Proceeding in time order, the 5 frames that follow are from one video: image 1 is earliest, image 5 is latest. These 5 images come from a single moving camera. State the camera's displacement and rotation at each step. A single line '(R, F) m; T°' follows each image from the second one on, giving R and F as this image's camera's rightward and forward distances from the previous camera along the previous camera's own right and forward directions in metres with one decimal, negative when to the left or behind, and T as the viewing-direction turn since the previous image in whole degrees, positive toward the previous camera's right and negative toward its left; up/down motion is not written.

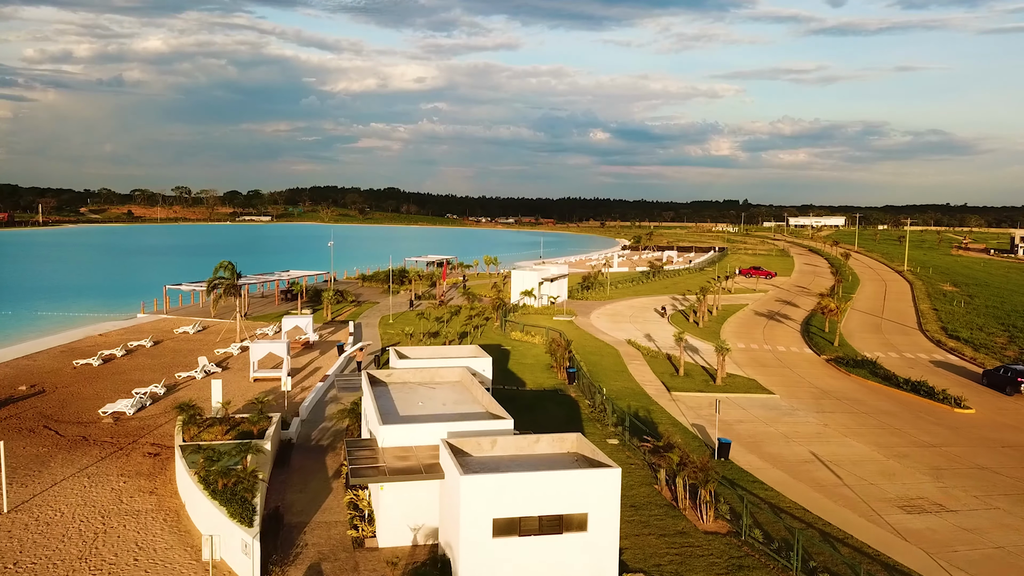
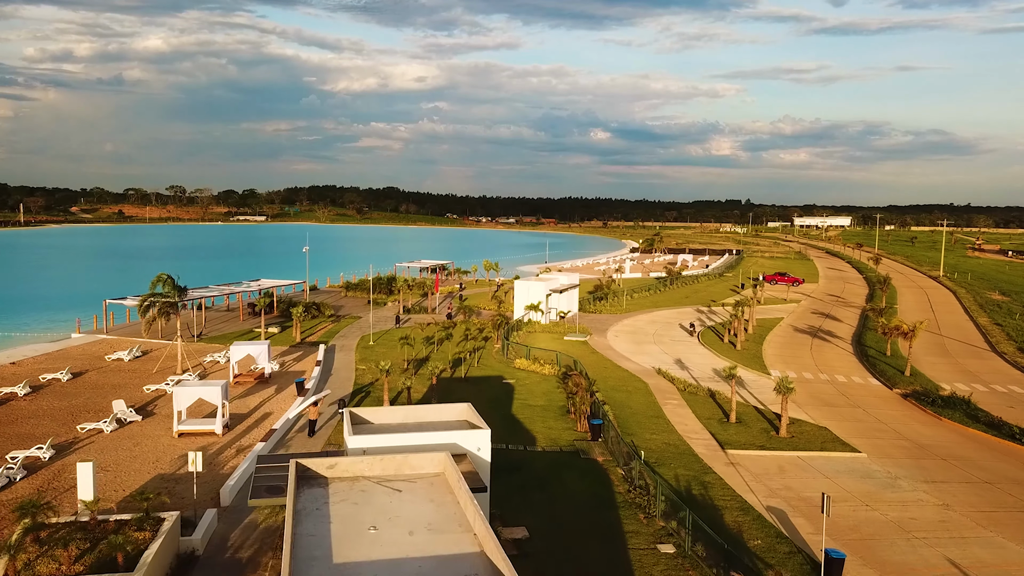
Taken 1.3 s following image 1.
(-0.1, +6.8) m; 0°
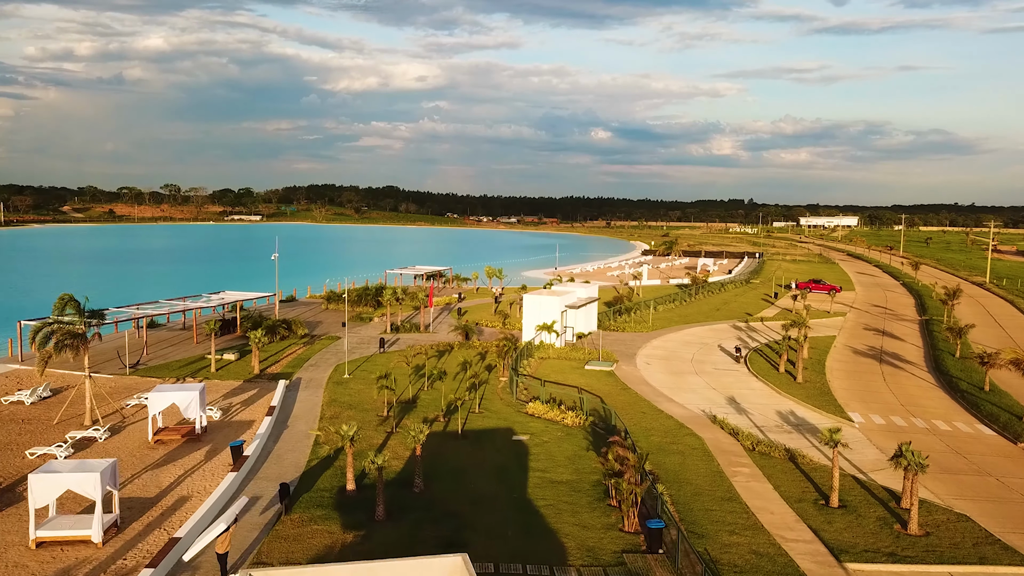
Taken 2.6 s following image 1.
(-0.3, +7.0) m; 0°
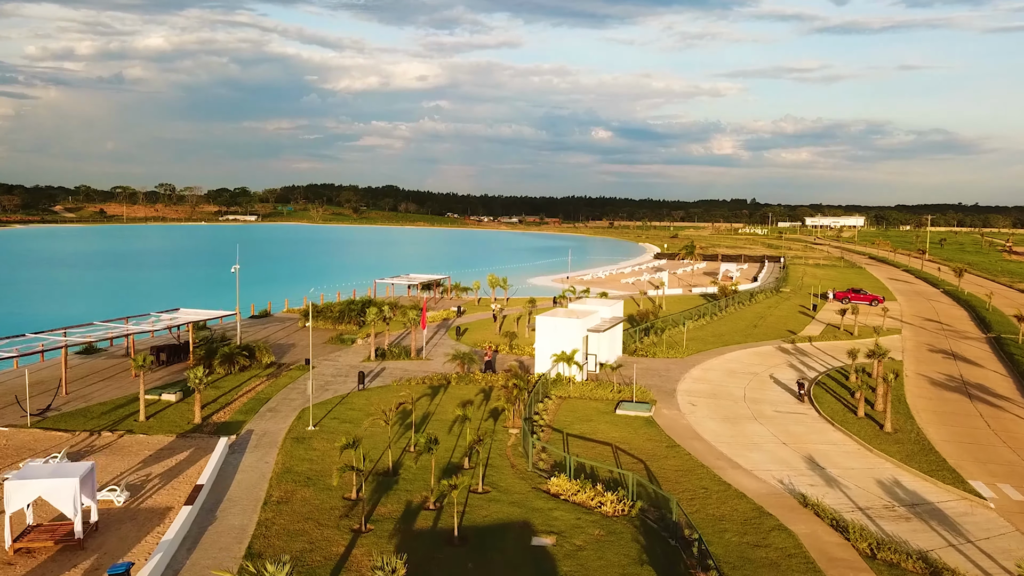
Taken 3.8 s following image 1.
(-0.3, +6.5) m; 0°
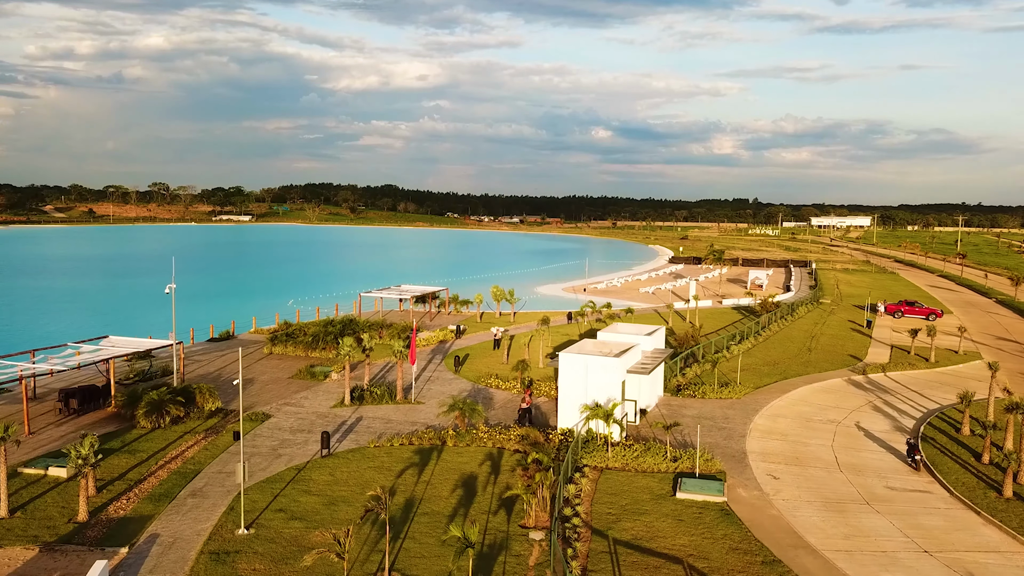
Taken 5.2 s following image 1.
(-0.4, +6.9) m; 0°
